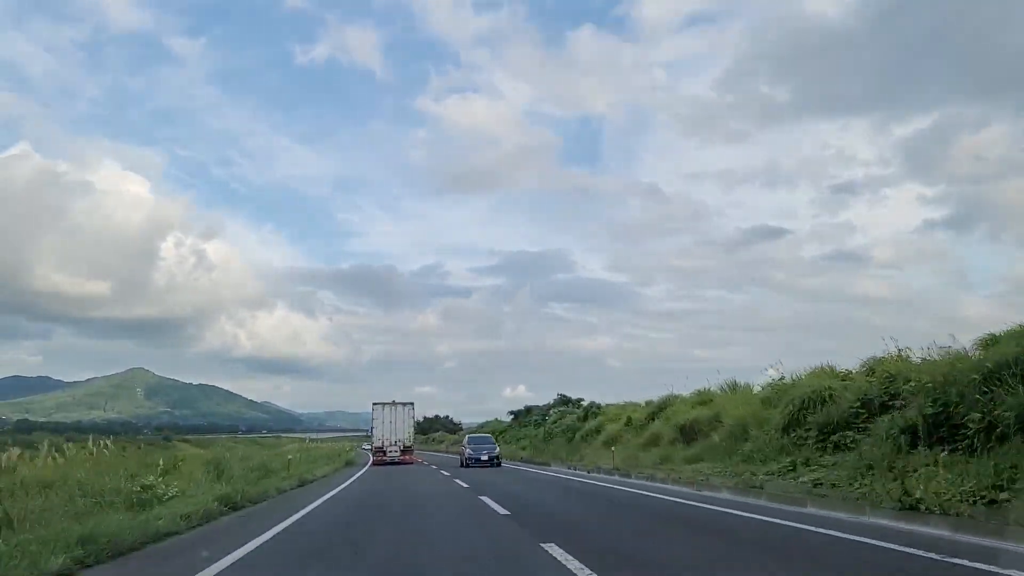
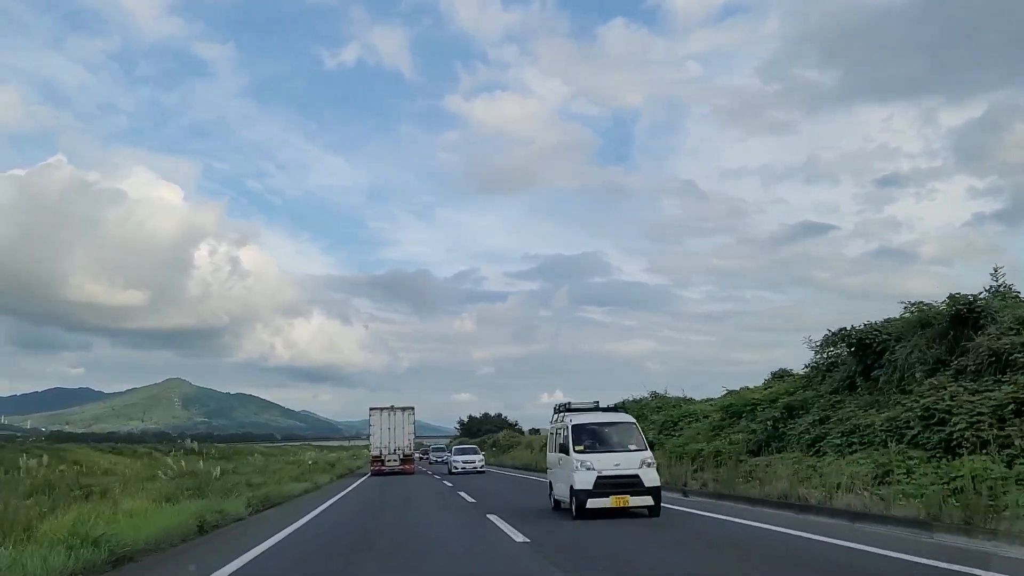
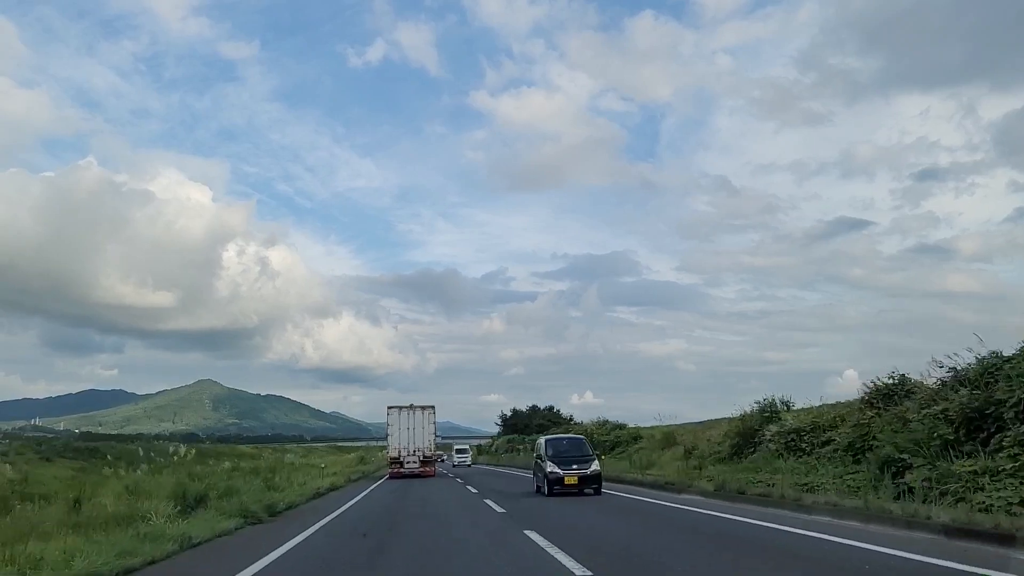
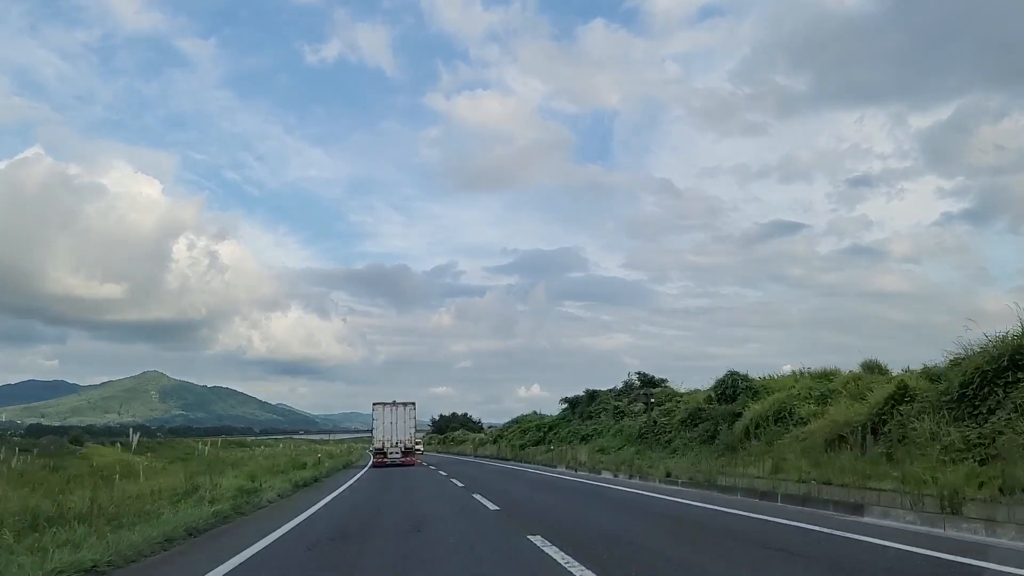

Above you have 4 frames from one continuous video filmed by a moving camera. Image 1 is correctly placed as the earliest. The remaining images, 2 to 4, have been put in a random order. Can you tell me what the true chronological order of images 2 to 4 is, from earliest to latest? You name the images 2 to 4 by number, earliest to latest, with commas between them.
4, 2, 3
